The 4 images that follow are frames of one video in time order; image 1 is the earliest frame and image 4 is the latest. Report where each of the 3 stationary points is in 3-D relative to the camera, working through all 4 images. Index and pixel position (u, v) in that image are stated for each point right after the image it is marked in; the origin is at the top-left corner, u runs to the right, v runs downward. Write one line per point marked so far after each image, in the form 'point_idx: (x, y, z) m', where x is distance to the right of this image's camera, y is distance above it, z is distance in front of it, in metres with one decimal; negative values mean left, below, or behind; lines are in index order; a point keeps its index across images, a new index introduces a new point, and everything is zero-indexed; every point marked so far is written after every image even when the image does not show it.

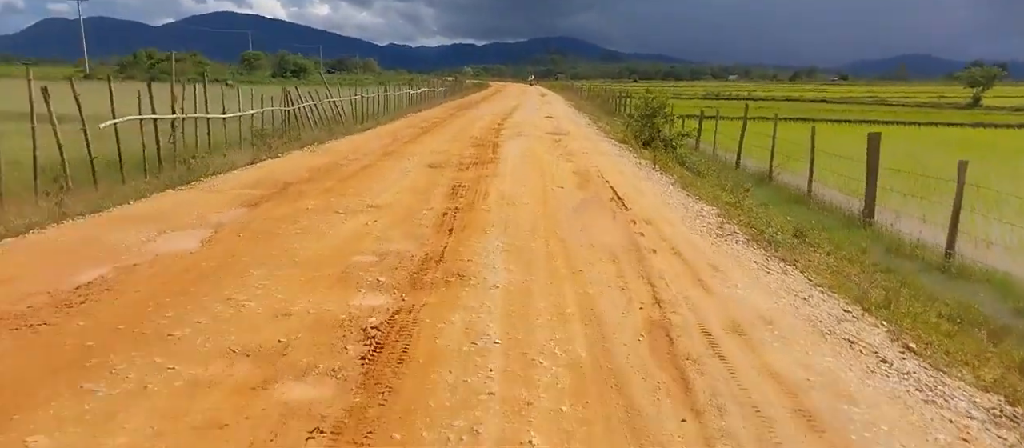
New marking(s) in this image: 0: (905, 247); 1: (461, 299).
0: (+6.1, -0.4, +9.9) m
1: (-0.4, -0.5, +4.6) m
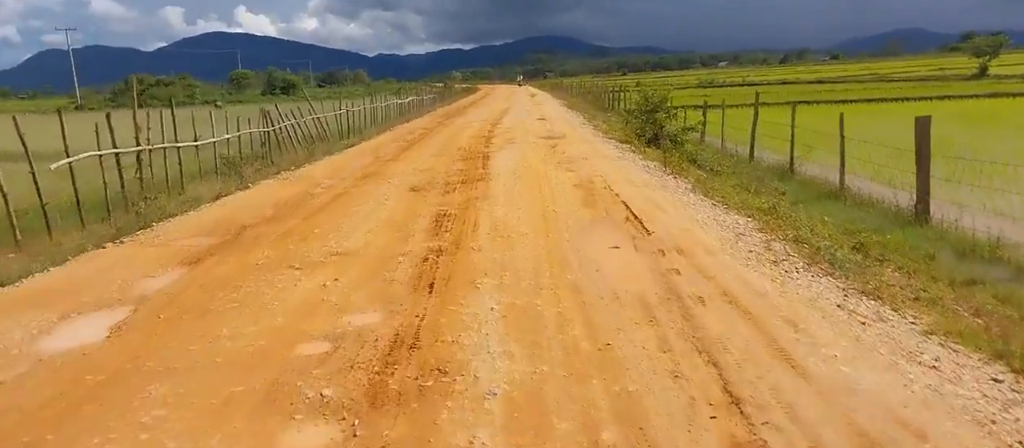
0: (+6.1, -0.3, +8.3) m
1: (-0.3, -1.0, +3.1) m
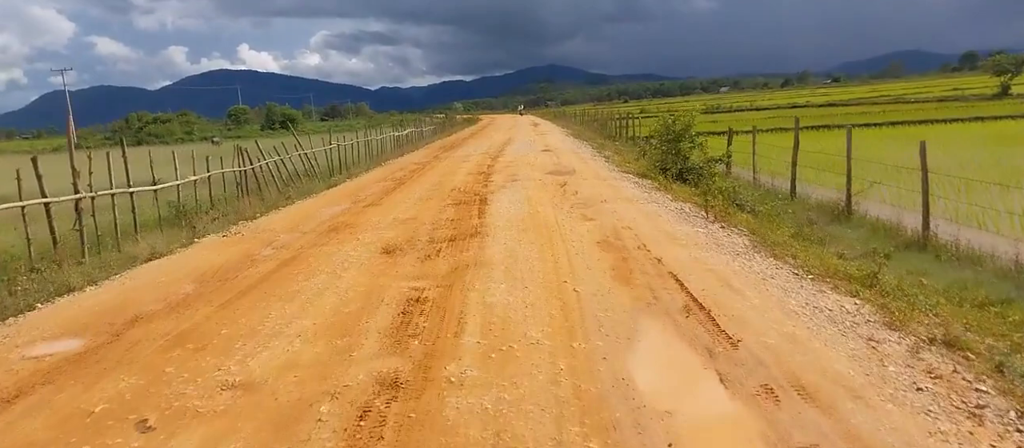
0: (+6.1, -1.1, +5.6) m
1: (-0.3, -1.6, +0.4) m
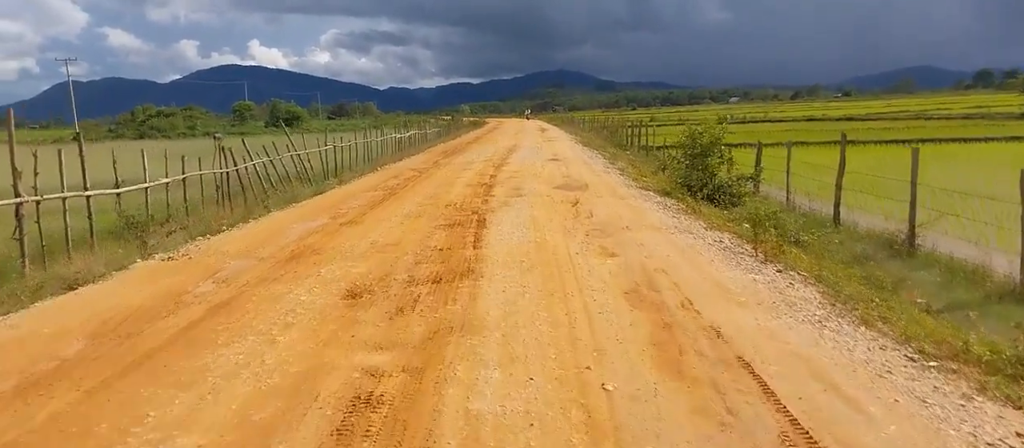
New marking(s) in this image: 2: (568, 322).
0: (+6.1, -1.6, +3.5) m
1: (-0.4, -1.9, -1.7) m
2: (+0.5, -0.8, +5.6) m
